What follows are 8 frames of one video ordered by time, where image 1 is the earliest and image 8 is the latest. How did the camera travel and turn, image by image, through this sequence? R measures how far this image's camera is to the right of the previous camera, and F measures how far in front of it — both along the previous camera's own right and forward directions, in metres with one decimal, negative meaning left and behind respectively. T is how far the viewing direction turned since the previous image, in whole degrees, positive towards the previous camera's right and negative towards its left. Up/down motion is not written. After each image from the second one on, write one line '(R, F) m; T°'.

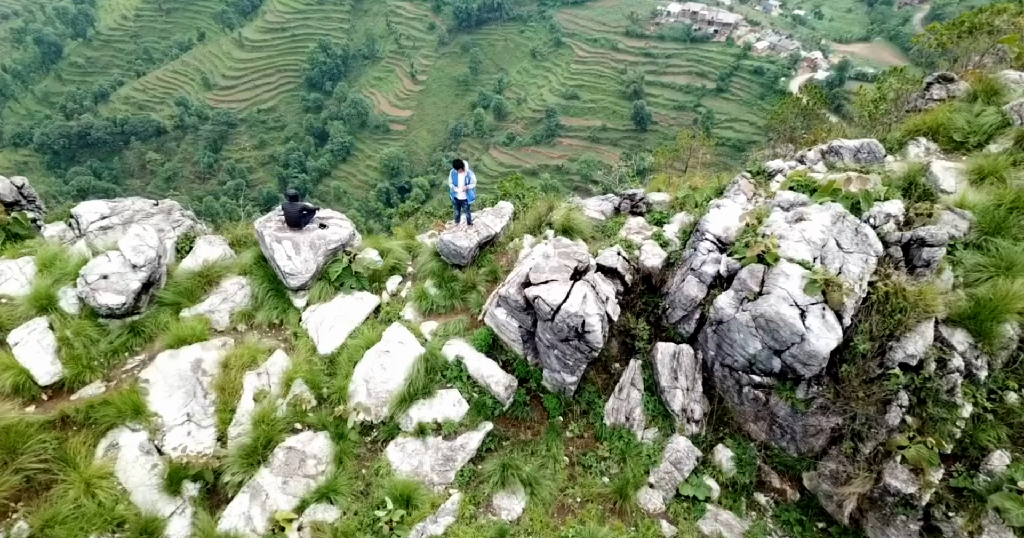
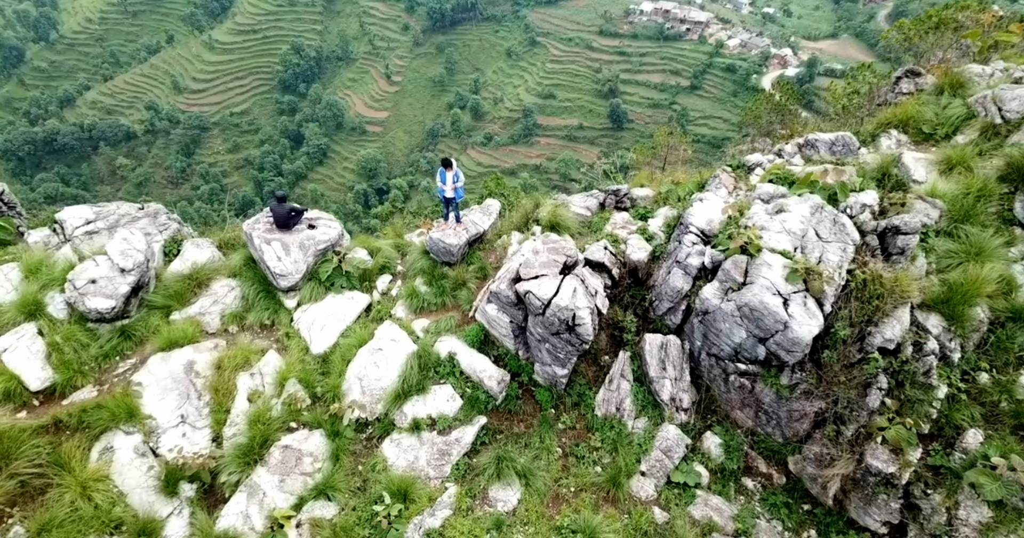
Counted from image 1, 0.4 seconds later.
(-0.1, -0.1) m; +2°
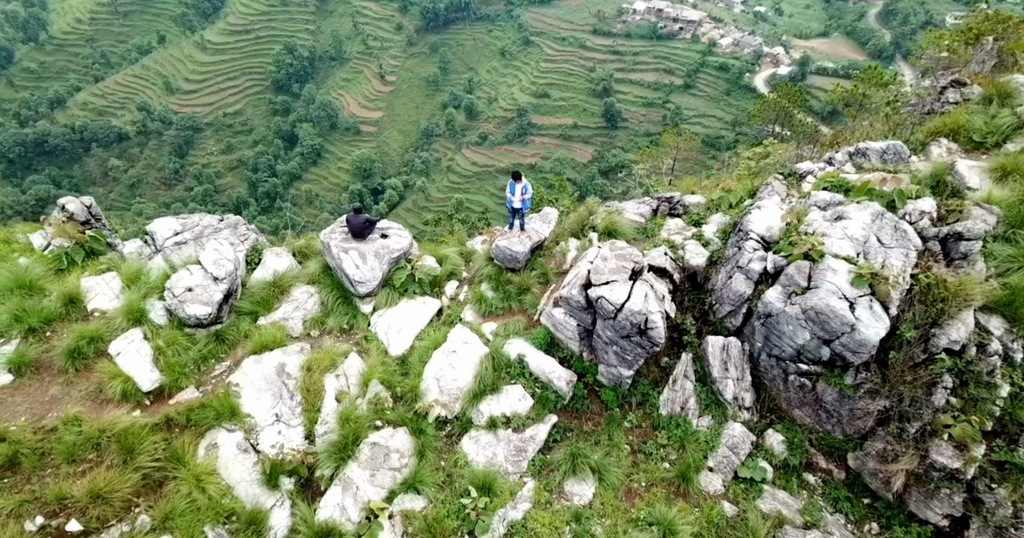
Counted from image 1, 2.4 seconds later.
(-1.0, -0.5) m; -1°
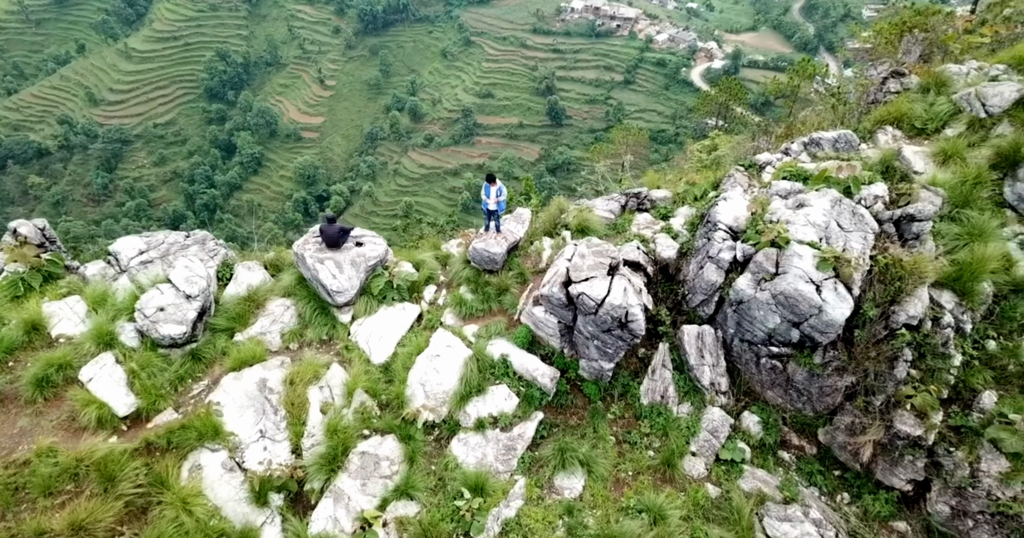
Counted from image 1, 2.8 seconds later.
(-0.2, -0.1) m; +4°
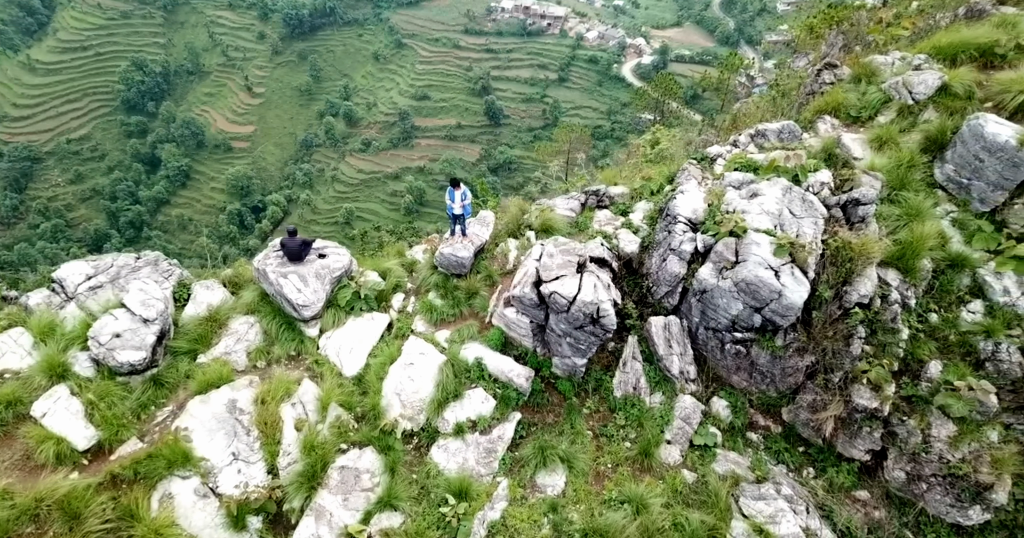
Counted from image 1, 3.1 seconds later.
(-0.2, 0.0) m; +4°
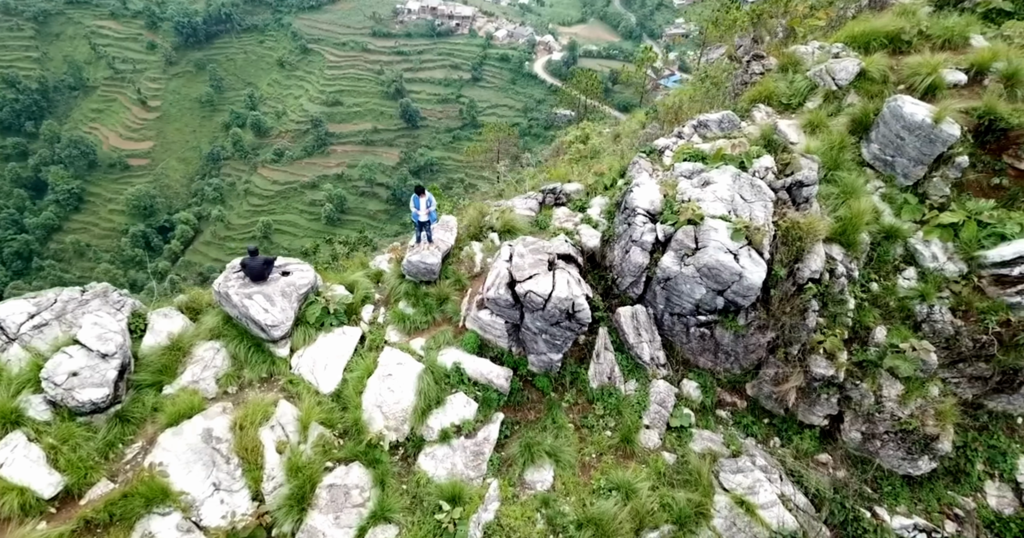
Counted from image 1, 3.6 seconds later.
(-0.4, -0.1) m; +6°
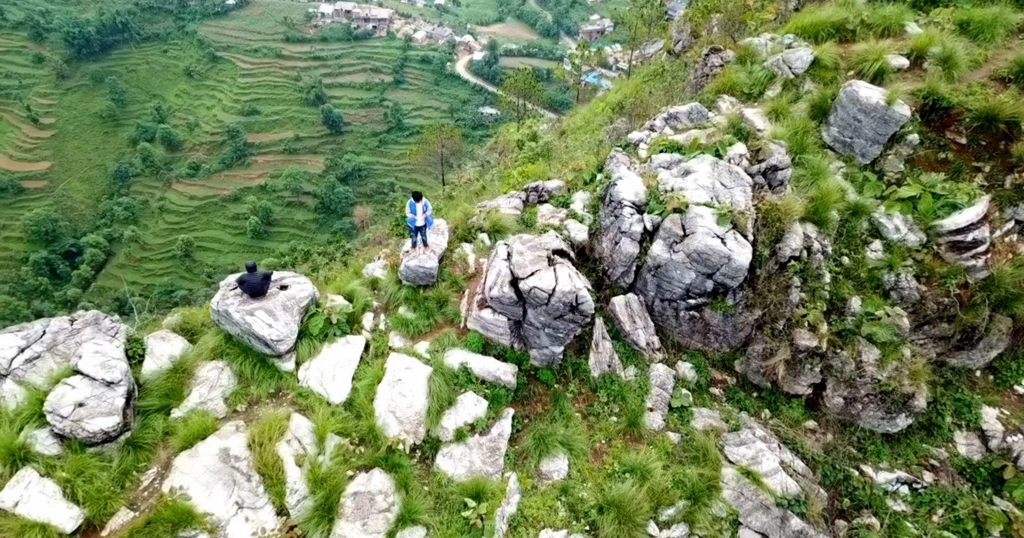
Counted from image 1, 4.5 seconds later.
(-0.7, -0.2) m; +4°
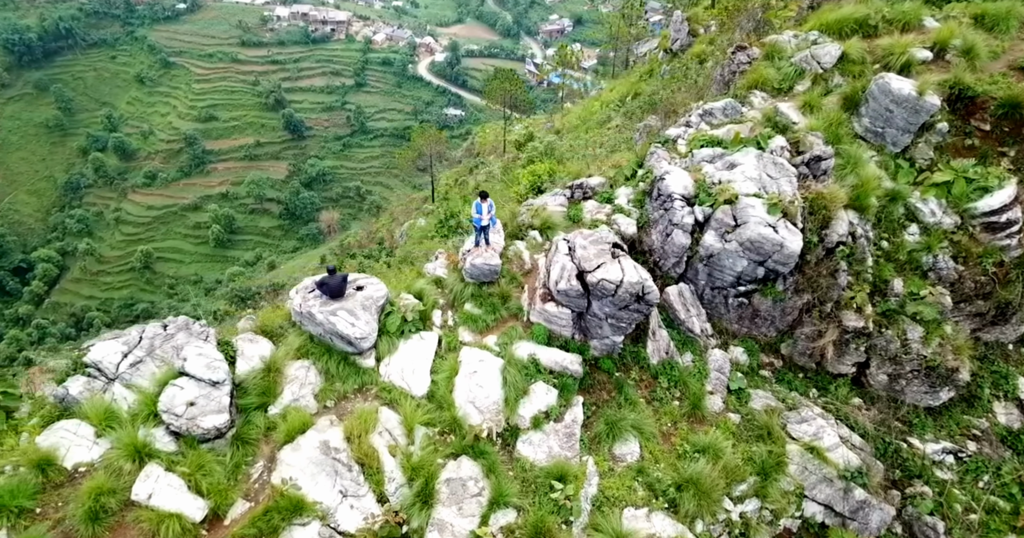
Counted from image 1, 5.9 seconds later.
(-1.3, -0.5) m; 0°
